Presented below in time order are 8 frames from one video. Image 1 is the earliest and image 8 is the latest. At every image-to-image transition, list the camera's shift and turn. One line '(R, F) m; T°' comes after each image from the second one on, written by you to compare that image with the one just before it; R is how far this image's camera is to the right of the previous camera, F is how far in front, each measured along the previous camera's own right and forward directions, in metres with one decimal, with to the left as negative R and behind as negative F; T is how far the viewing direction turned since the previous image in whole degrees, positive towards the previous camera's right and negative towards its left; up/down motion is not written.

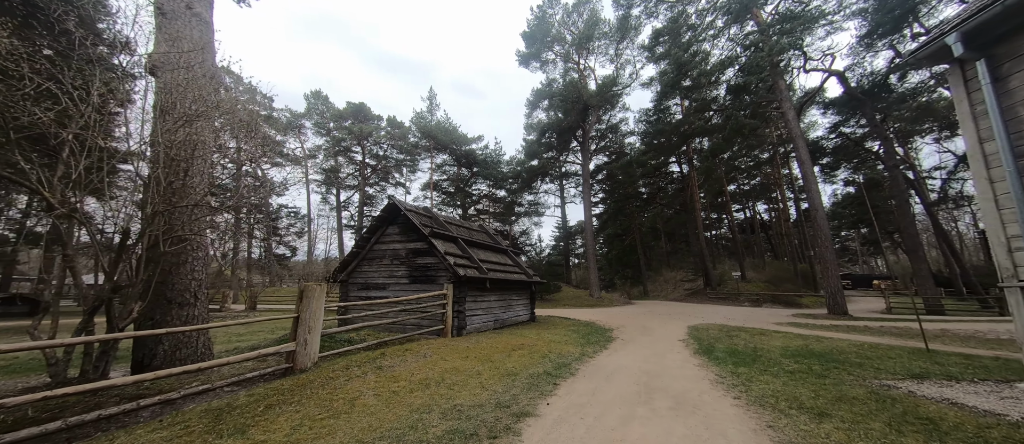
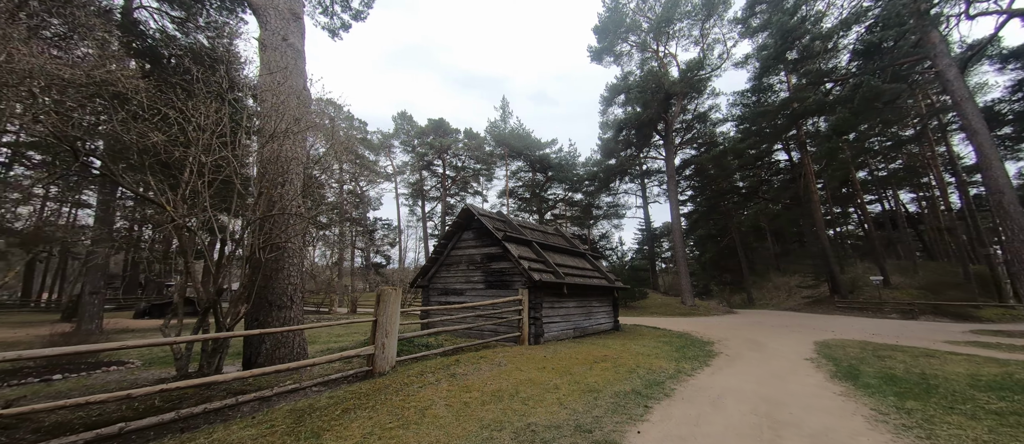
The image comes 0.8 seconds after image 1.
(0.0, +0.4) m; -13°
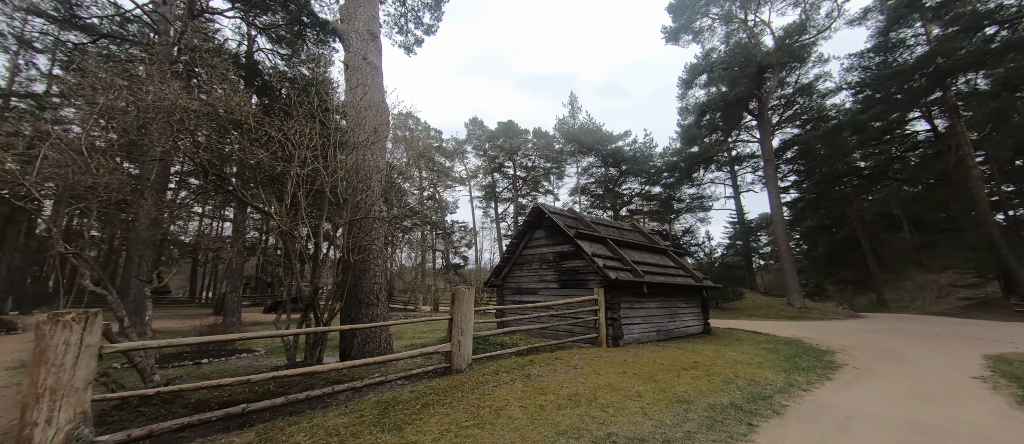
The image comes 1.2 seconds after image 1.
(0.0, +0.1) m; -12°
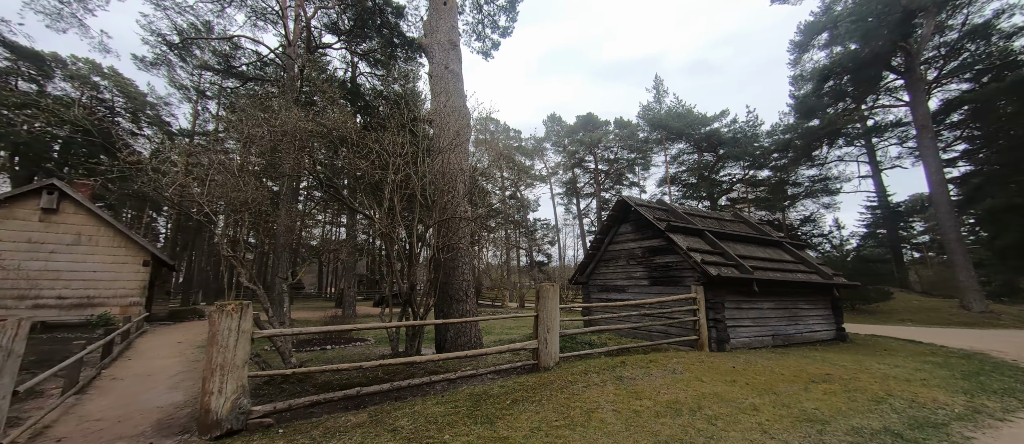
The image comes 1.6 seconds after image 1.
(0.0, +0.1) m; -14°
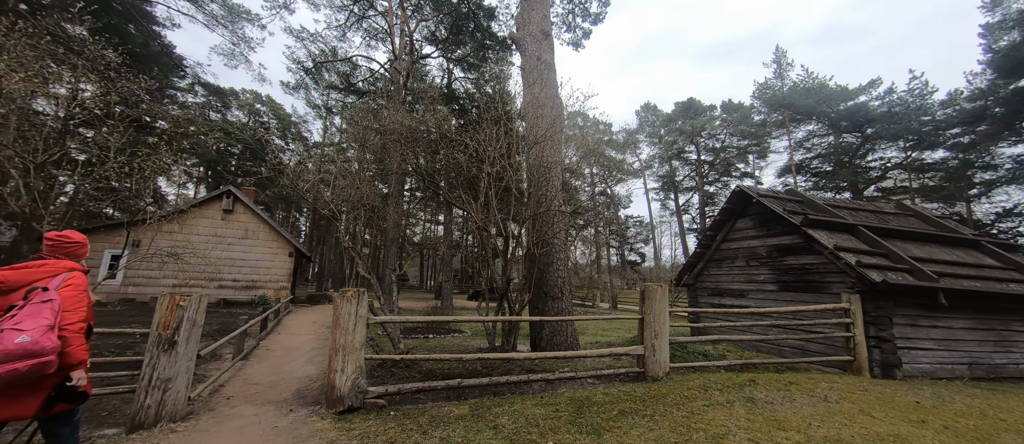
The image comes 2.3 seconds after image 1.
(-0.2, +0.2) m; -14°
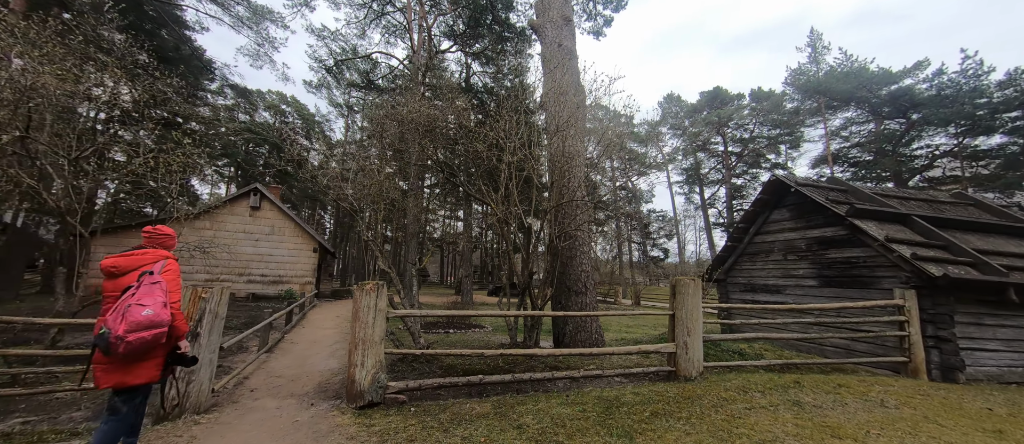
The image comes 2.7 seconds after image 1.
(0.0, +0.1) m; -3°
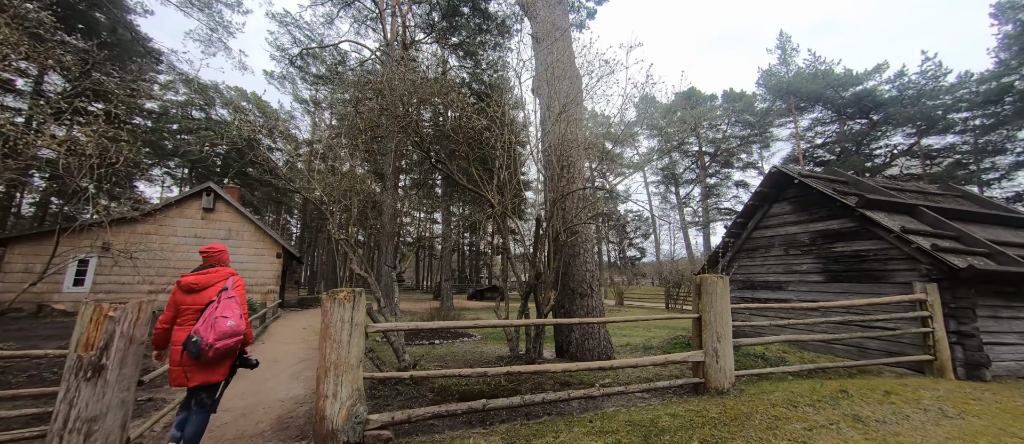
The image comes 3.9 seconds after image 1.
(-0.2, +0.6) m; +4°
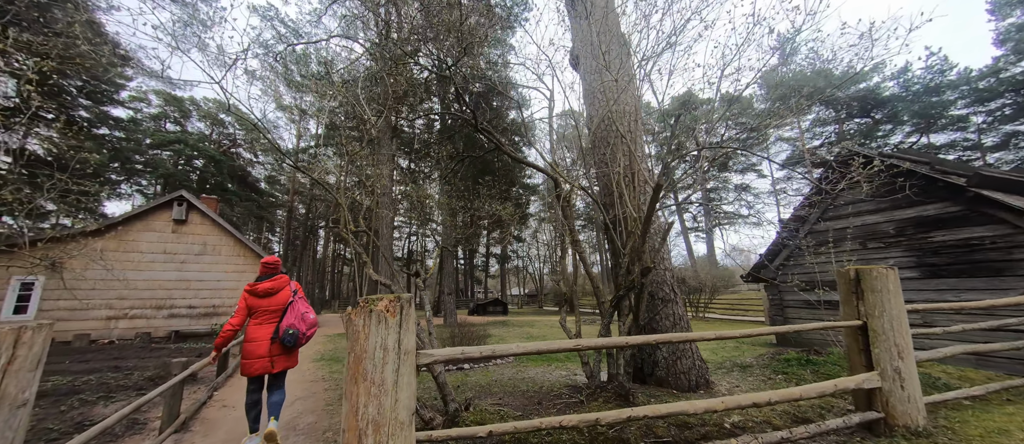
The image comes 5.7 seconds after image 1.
(-0.7, +0.9) m; +2°
